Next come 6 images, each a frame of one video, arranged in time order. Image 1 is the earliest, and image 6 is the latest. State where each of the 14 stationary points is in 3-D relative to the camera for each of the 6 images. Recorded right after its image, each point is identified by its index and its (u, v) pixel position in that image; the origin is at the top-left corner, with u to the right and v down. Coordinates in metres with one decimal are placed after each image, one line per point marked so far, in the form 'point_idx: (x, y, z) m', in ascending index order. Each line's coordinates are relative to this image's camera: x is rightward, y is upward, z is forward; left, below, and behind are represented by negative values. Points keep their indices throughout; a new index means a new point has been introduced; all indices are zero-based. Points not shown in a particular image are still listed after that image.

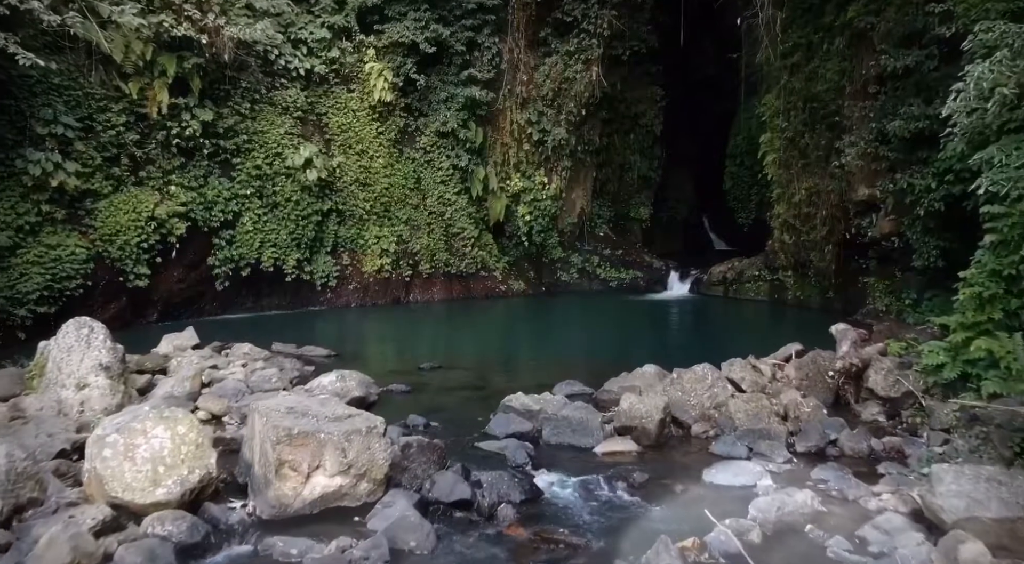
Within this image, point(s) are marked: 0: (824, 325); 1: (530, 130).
0: (+5.1, -0.7, +11.4) m
1: (+0.5, +3.8, +17.2) m
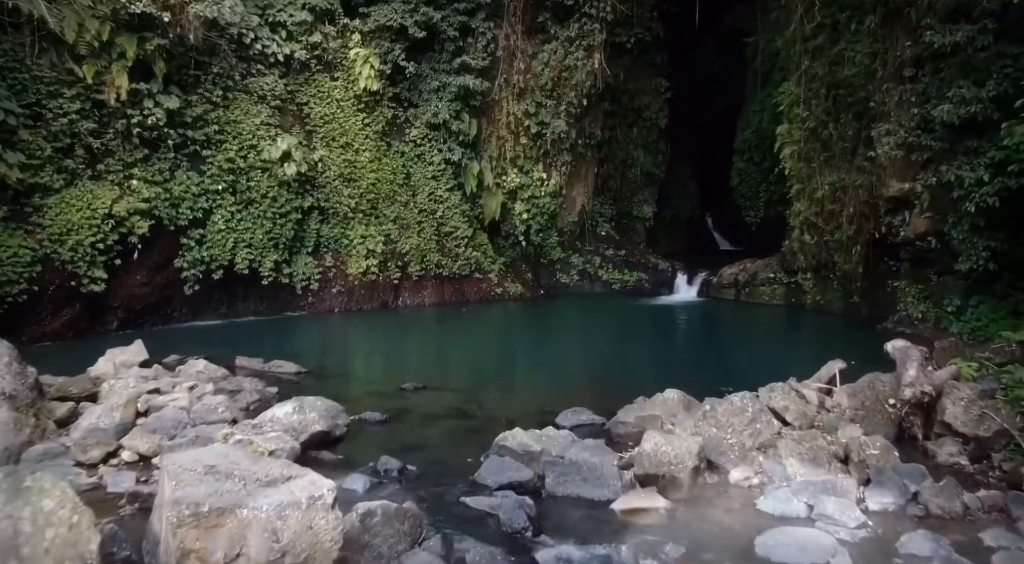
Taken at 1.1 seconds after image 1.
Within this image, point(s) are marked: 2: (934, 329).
0: (+5.0, -0.8, +10.4) m
1: (+0.4, +3.7, +16.2) m
2: (+5.6, -0.6, +9.1) m
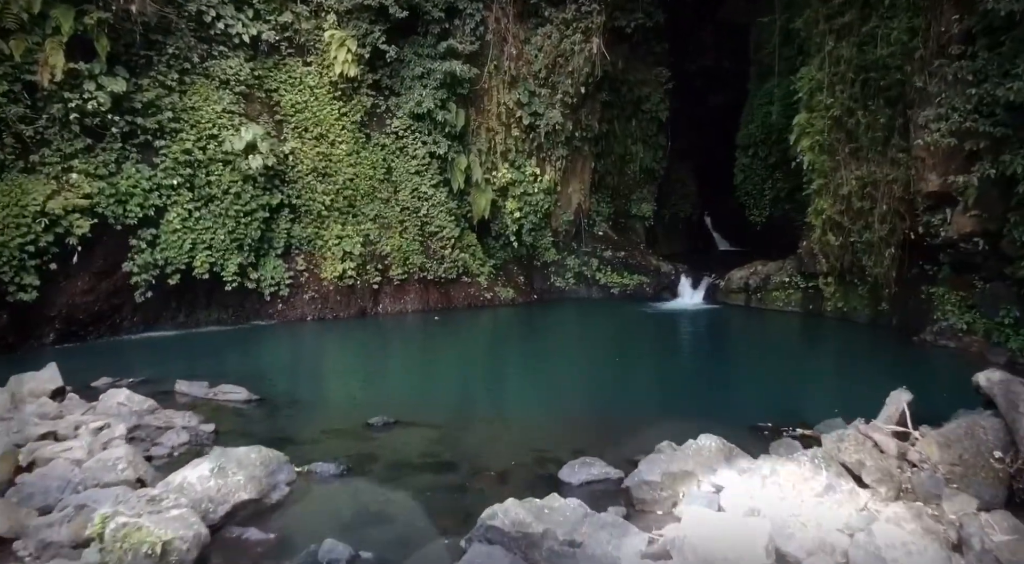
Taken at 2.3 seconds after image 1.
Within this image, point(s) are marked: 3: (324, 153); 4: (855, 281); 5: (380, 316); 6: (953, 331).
0: (+4.9, -0.8, +9.3) m
1: (+0.2, +3.7, +15.0) m
2: (+5.4, -0.7, +8.0) m
3: (-3.5, +2.4, +13.2) m
4: (+5.1, 0.0, +10.2) m
5: (-2.6, -0.7, +13.7) m
6: (+5.3, -0.6, +8.3) m
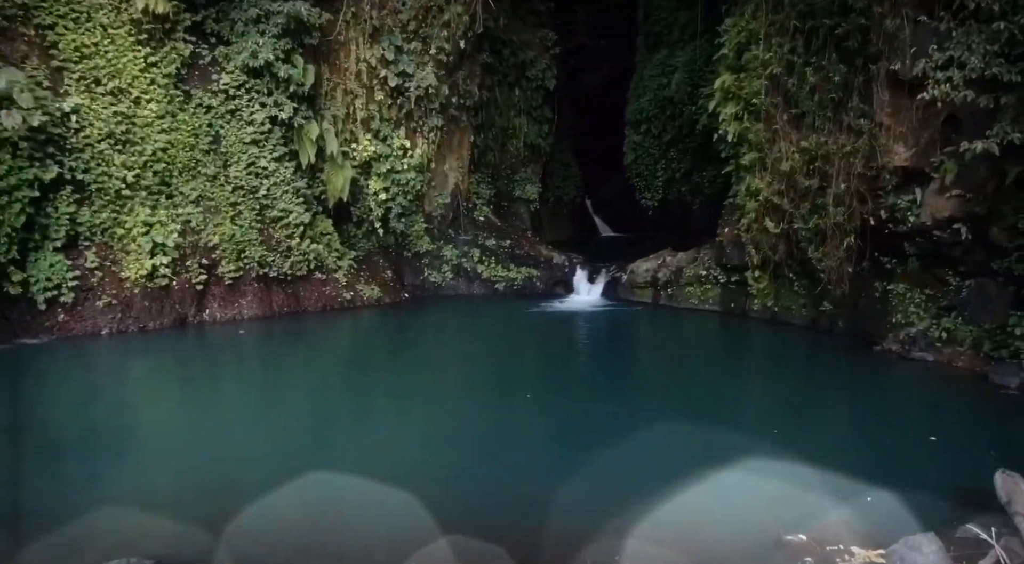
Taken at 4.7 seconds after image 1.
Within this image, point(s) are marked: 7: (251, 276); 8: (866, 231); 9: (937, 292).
0: (+3.5, -0.8, +7.7) m
1: (-2.3, +3.7, +12.4) m
2: (+4.3, -0.7, +6.5) m
3: (-5.6, +2.4, +9.9) m
4: (+3.5, +0.1, +8.6) m
5: (-4.7, -0.7, +10.7) m
6: (+4.1, -0.6, +6.8) m
7: (-4.2, +0.1, +11.2) m
8: (+3.8, +0.5, +7.4) m
9: (+4.2, -0.1, +6.9) m
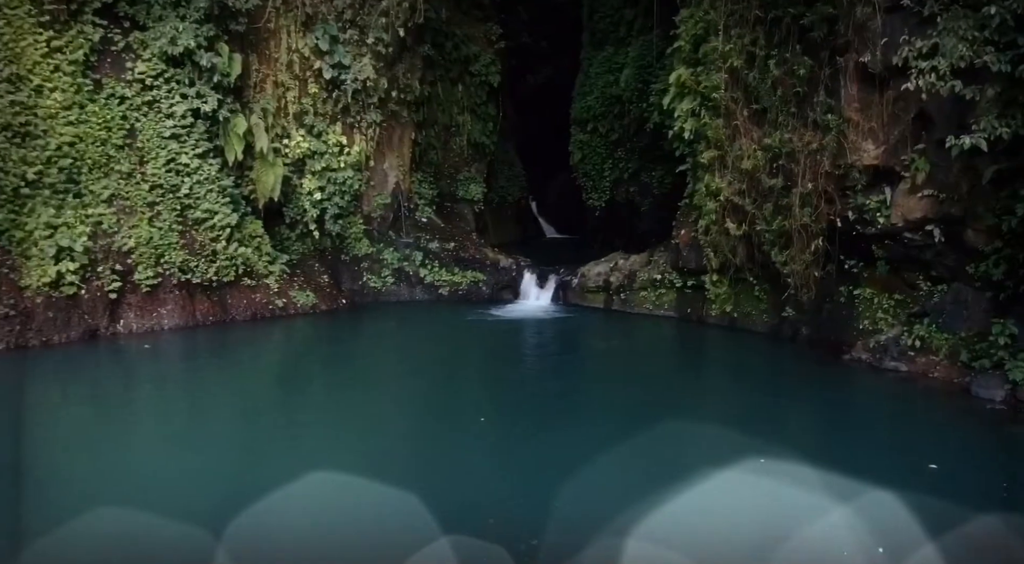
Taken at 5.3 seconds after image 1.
0: (+2.9, -0.8, +7.3) m
1: (-3.2, +3.6, +11.5) m
2: (+3.8, -0.7, +6.2) m
3: (-6.3, +2.3, +8.7) m
4: (+2.9, 0.0, +8.2) m
5: (-5.5, -0.8, +9.6) m
6: (+3.6, -0.6, +6.5) m
7: (-5.0, 0.0, +10.2) m
8: (+3.2, +0.5, +7.0) m
9: (+3.8, -0.1, +6.6) m
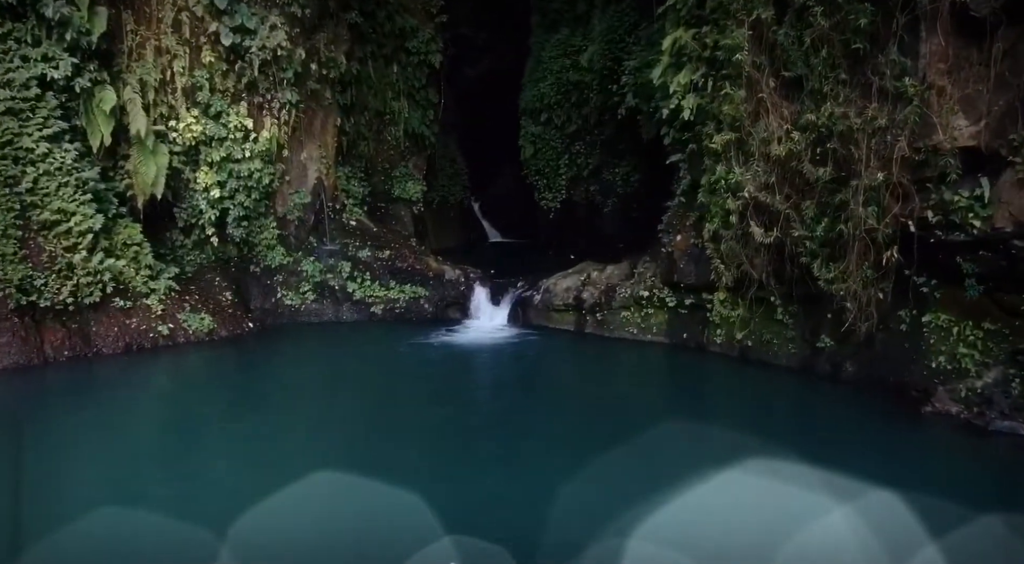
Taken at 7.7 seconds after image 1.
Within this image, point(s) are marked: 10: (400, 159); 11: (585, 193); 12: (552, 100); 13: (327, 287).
0: (+2.6, -1.0, +5.5) m
1: (-4.0, +3.4, +9.2) m
2: (+3.6, -0.9, +4.5) m
3: (-6.7, +2.0, +6.1) m
4: (+2.4, -0.2, +6.4) m
5: (-6.0, -1.0, +7.1) m
6: (+3.4, -0.8, +4.8) m
7: (-5.6, -0.3, +7.7) m
8: (+2.9, +0.3, +5.3) m
9: (+3.5, -0.3, +4.9) m
10: (-2.0, +2.2, +12.4) m
11: (+1.4, +1.8, +13.4) m
12: (+0.8, +3.5, +13.4) m
13: (-2.9, -0.1, +10.8) m
